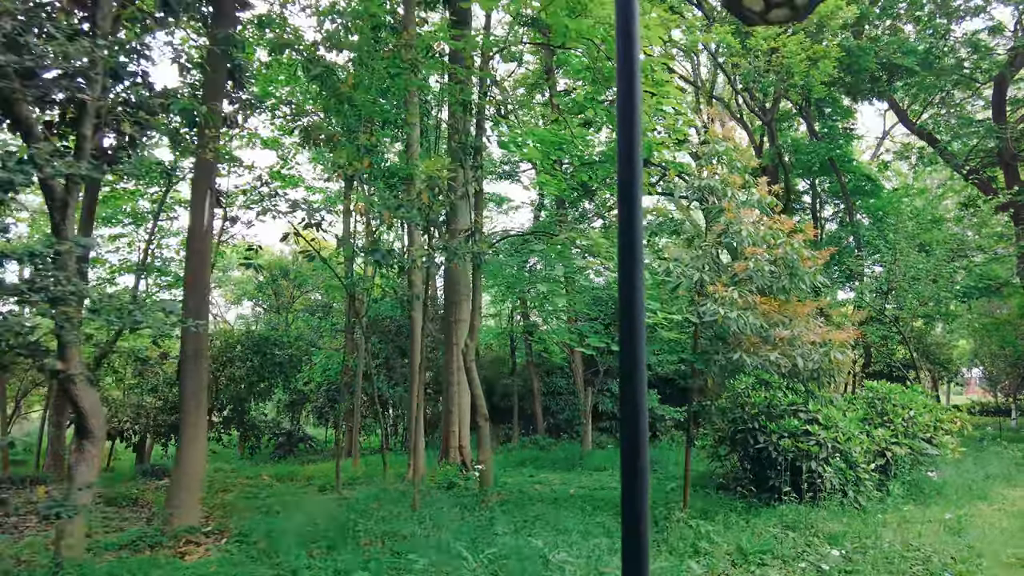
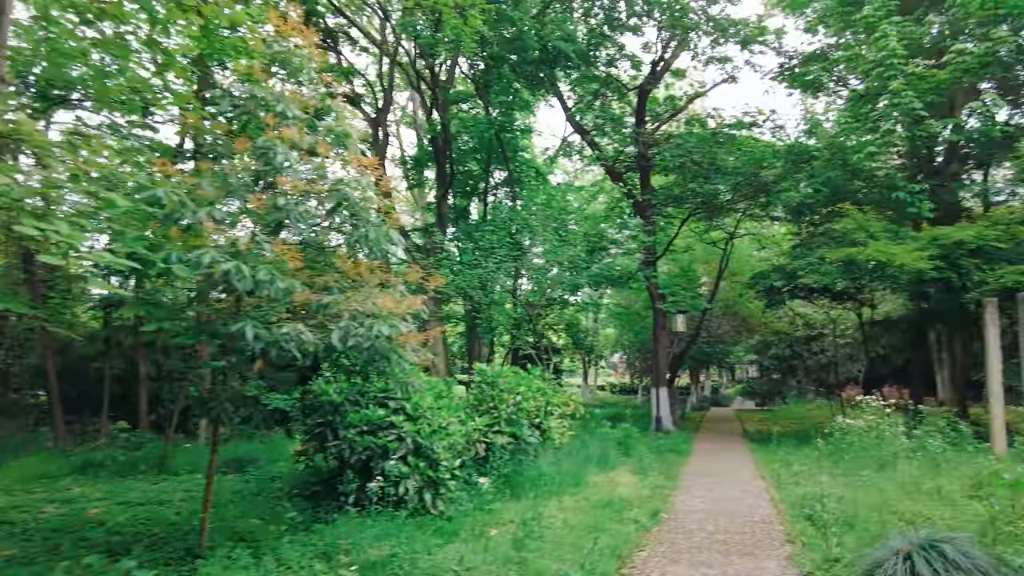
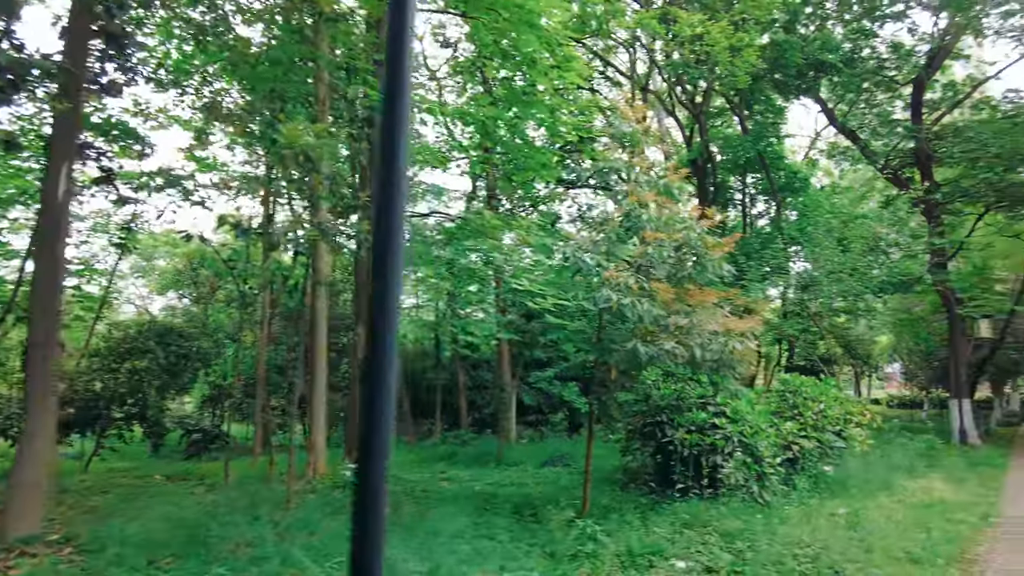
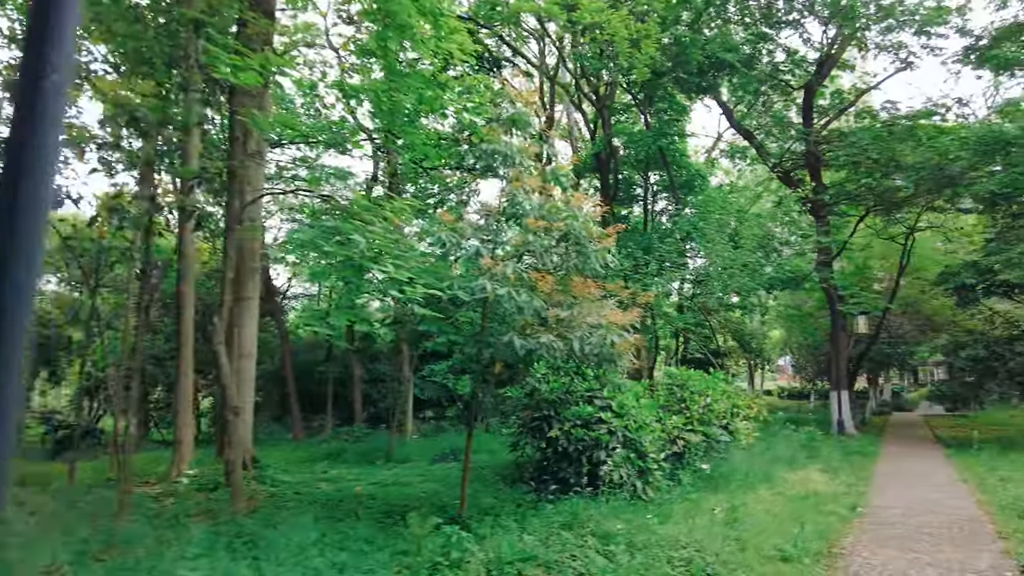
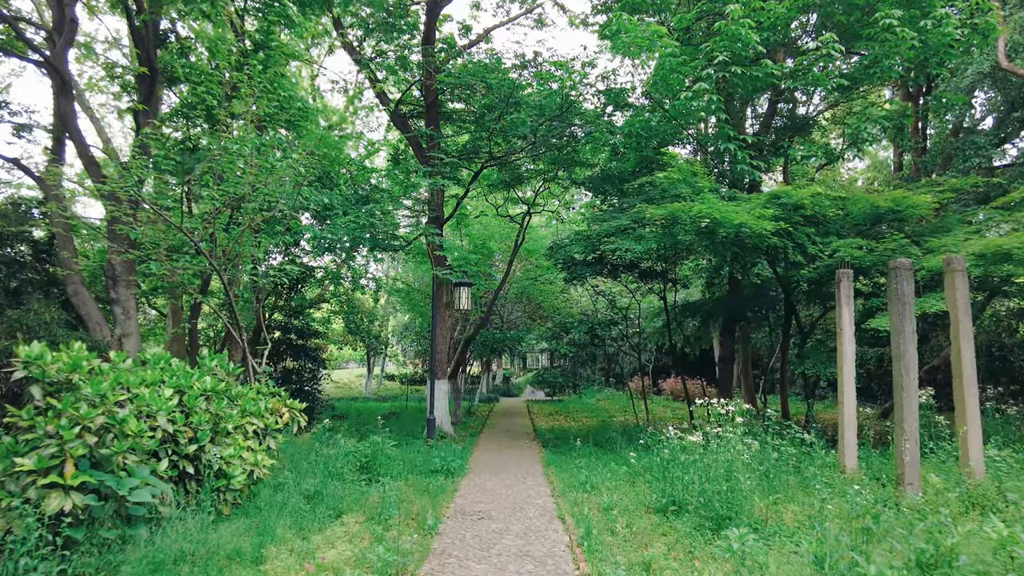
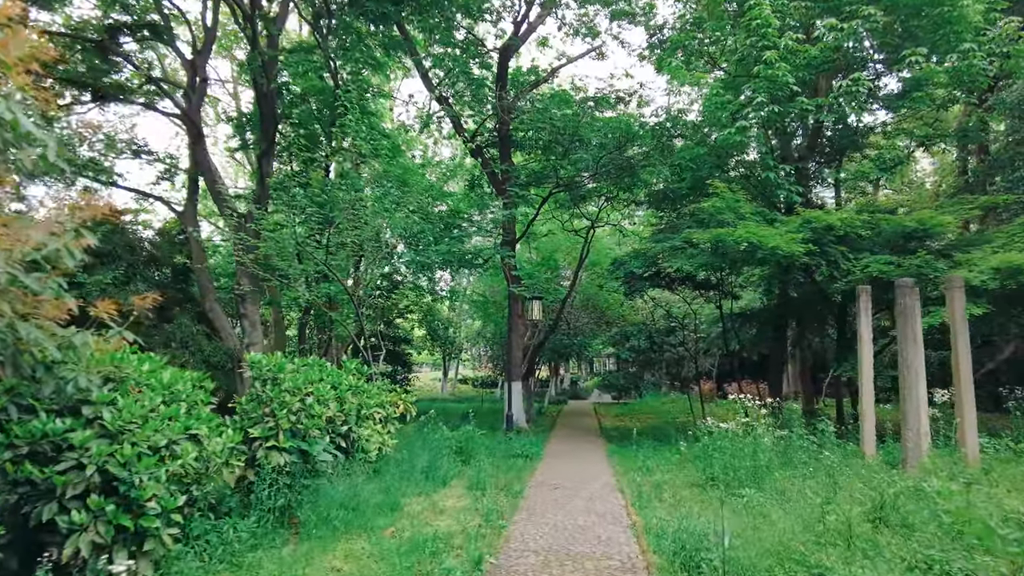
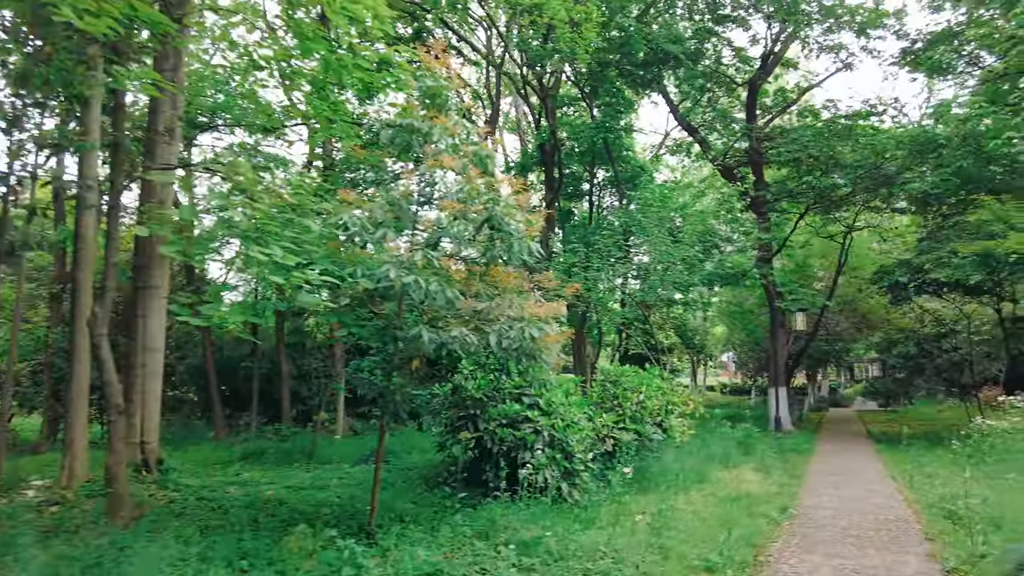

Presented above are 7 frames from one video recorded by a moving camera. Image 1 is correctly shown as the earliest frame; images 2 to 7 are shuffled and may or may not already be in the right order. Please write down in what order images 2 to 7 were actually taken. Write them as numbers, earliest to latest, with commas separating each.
3, 4, 7, 2, 6, 5
